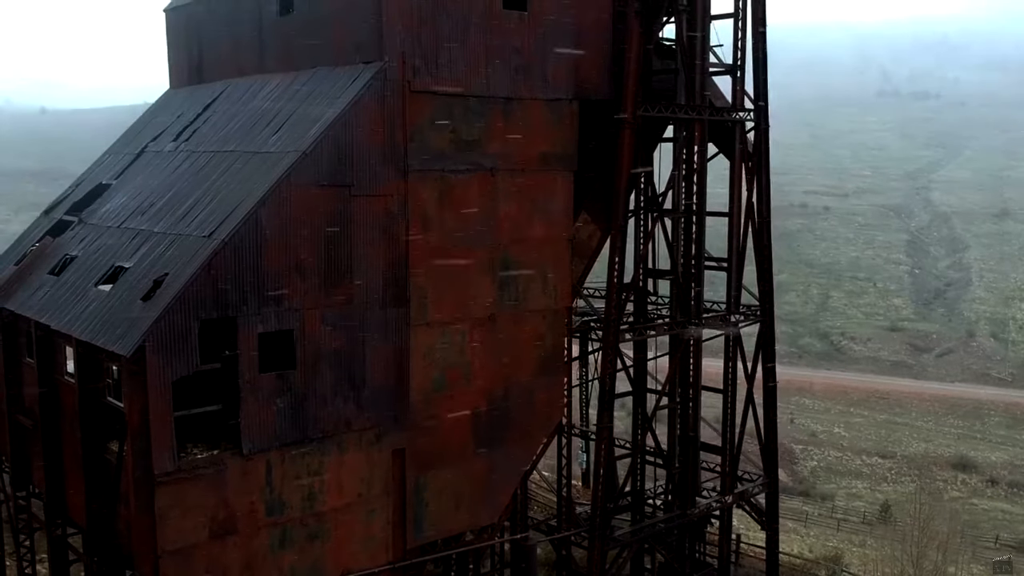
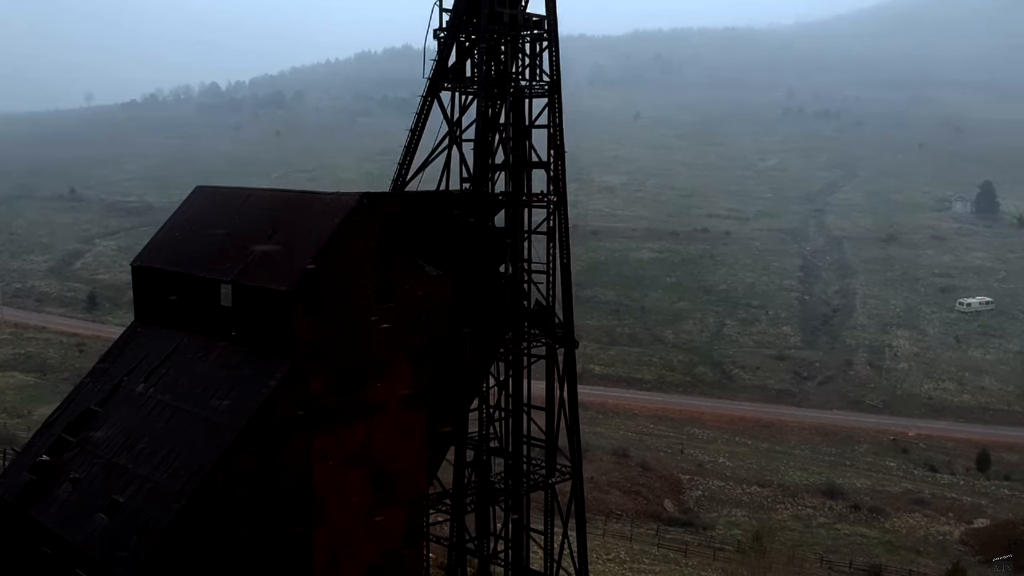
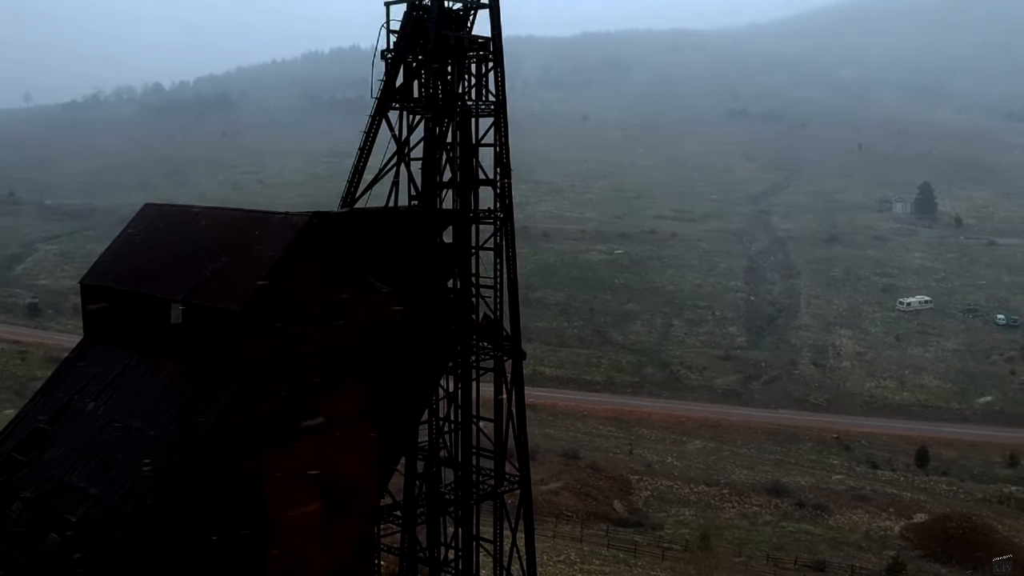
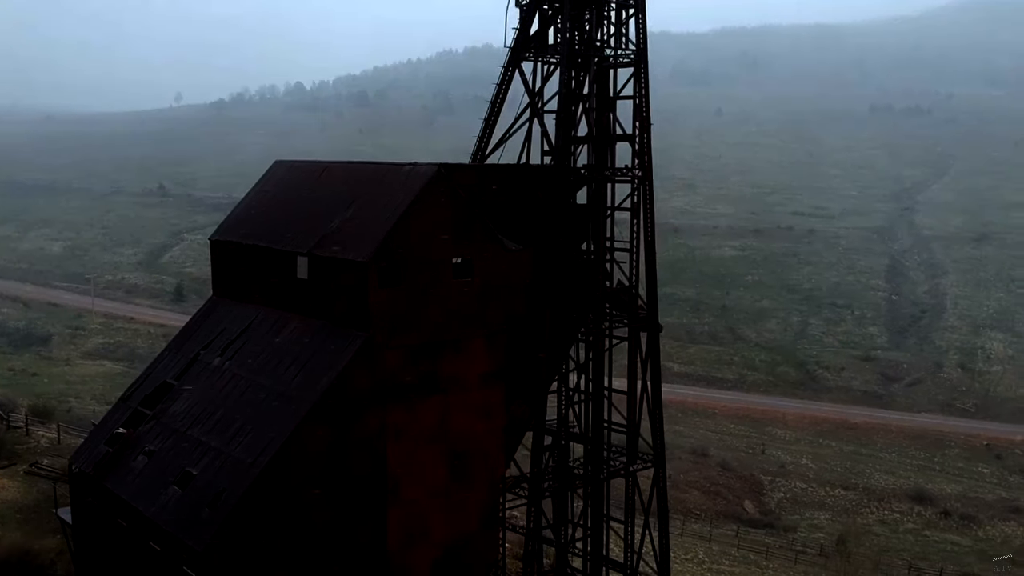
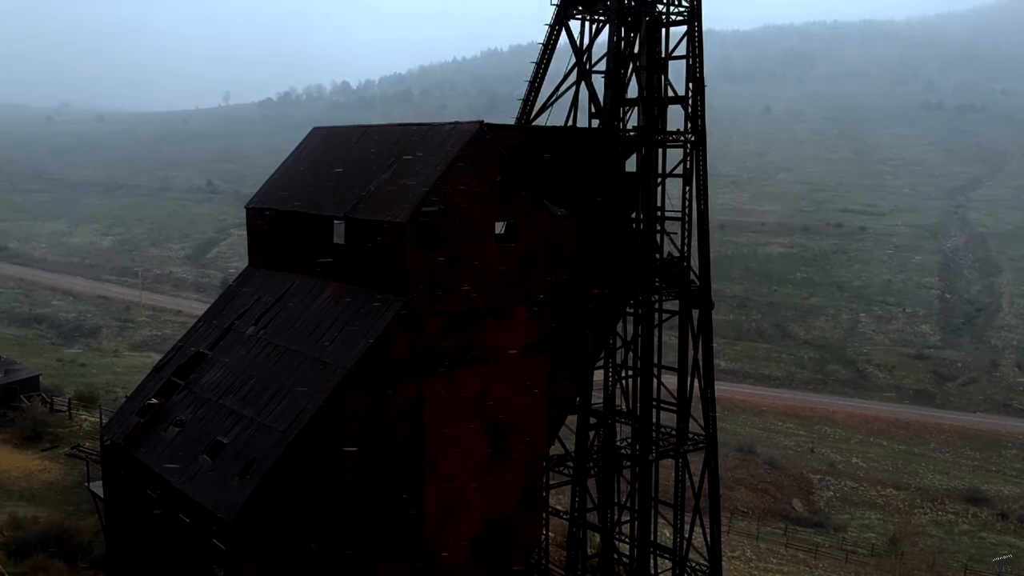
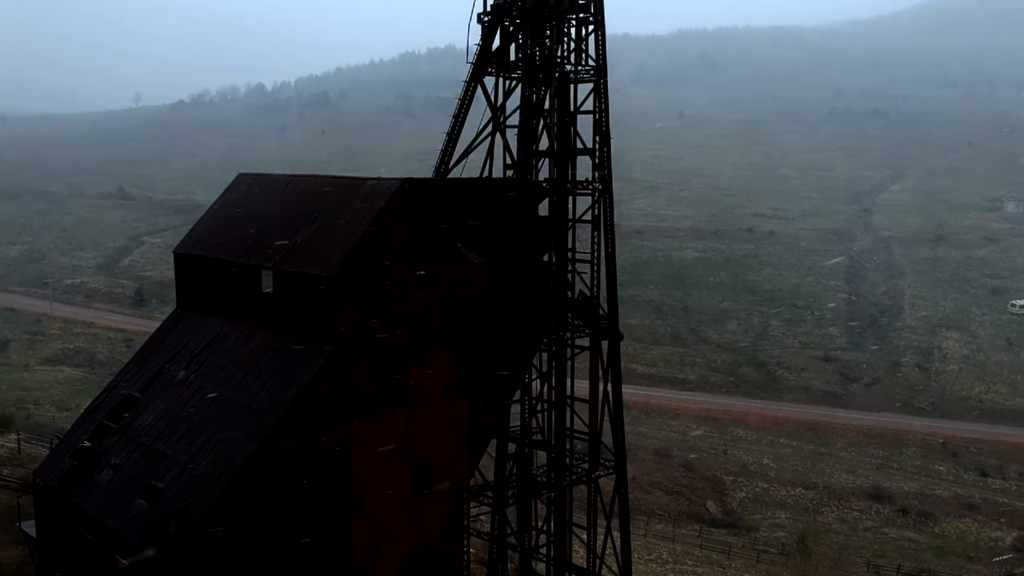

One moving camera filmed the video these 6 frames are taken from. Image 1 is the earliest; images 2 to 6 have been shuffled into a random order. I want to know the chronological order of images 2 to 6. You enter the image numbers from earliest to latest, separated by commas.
5, 4, 6, 2, 3
